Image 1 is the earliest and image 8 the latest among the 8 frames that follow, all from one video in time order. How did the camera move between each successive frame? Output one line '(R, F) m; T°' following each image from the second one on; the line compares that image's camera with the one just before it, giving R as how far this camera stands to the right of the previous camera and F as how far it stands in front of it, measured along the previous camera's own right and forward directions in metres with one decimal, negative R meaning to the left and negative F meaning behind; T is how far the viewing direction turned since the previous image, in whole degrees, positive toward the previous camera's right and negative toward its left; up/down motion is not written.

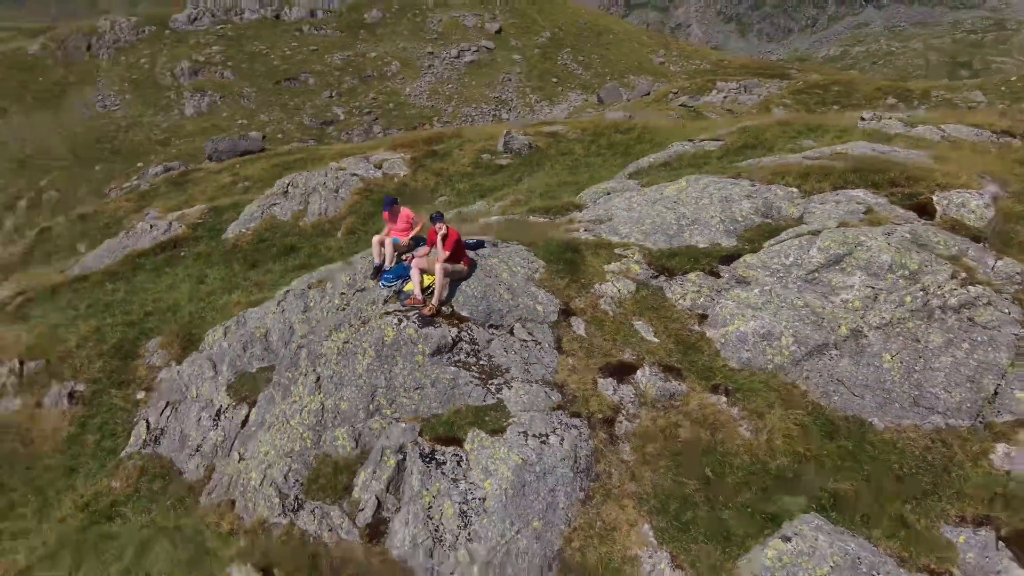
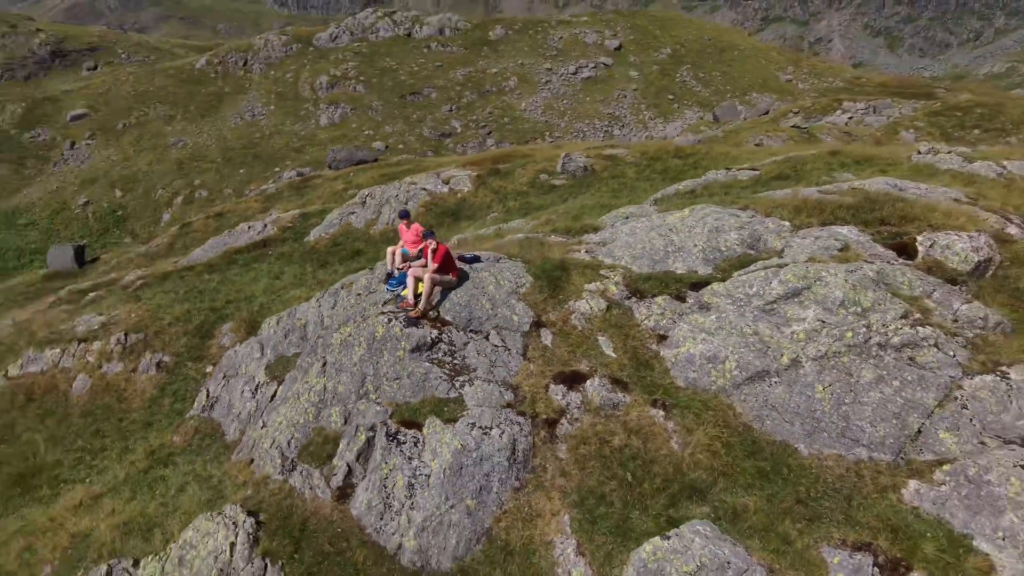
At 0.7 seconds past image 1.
(+2.9, -1.4) m; -10°
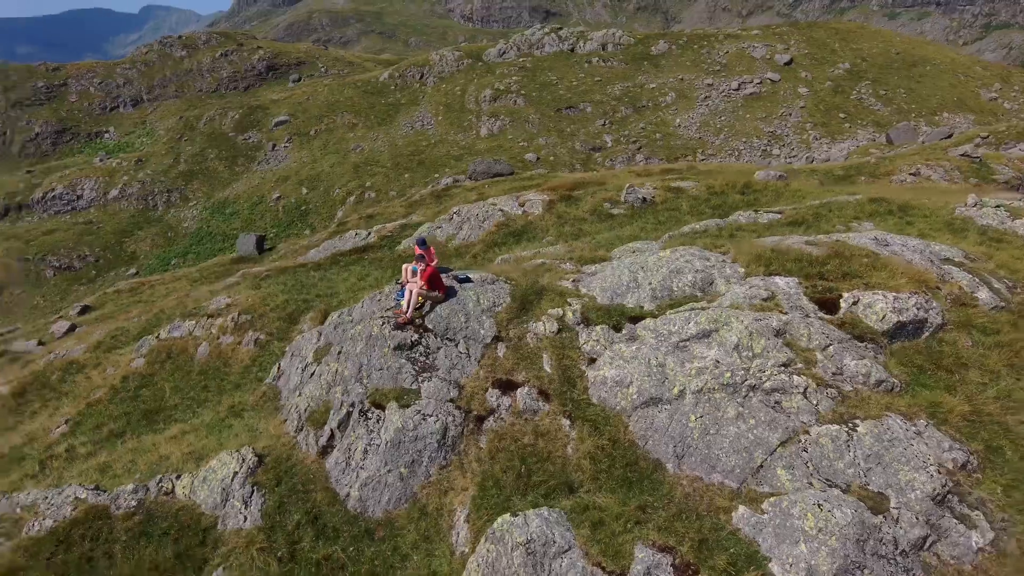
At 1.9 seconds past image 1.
(+4.9, -2.3) m; -14°
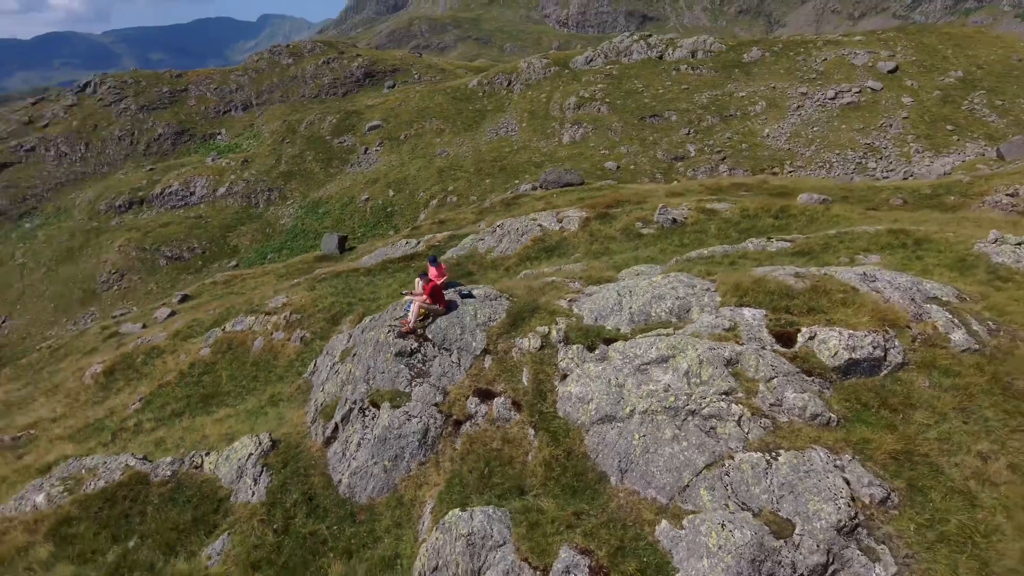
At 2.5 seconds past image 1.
(+2.7, -1.4) m; -8°
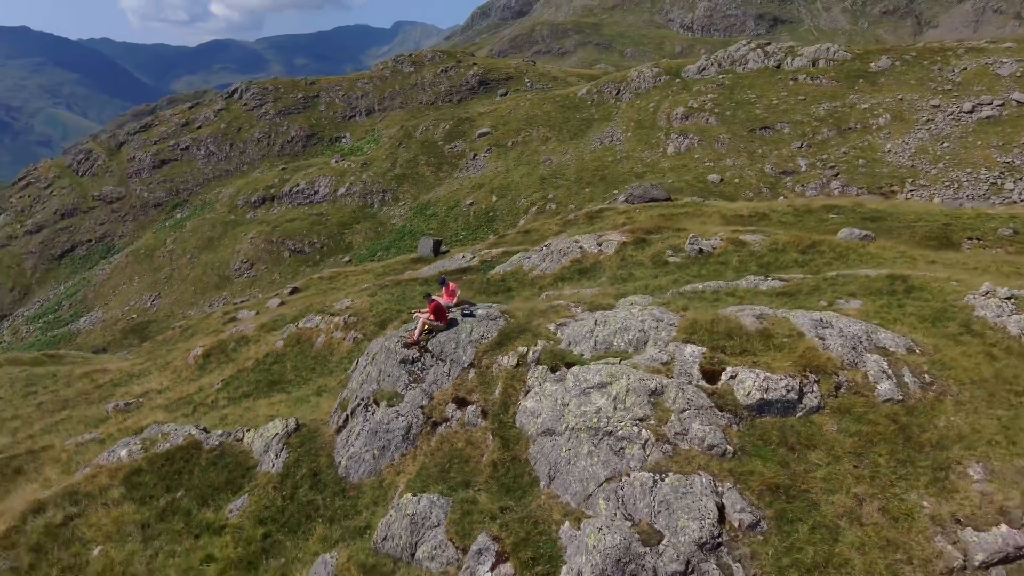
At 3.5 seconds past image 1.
(+4.1, -2.5) m; -10°
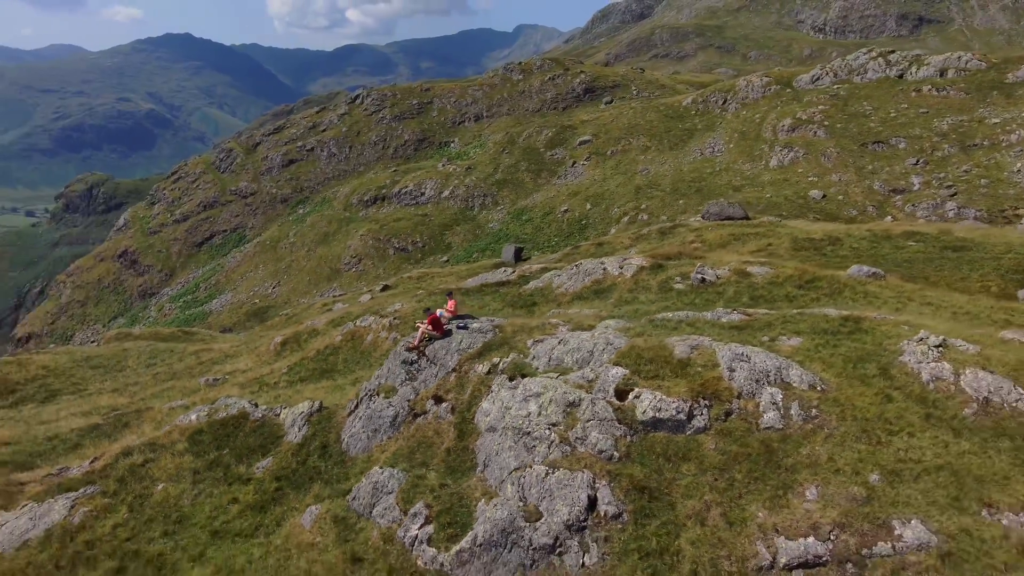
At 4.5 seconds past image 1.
(+5.1, -3.8) m; -10°
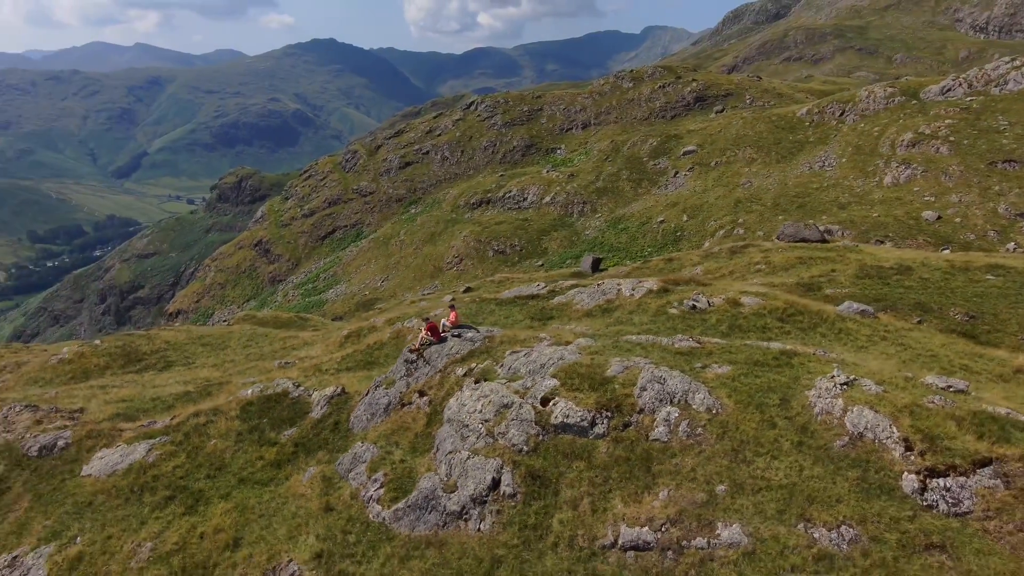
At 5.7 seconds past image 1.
(+6.4, -4.4) m; -10°
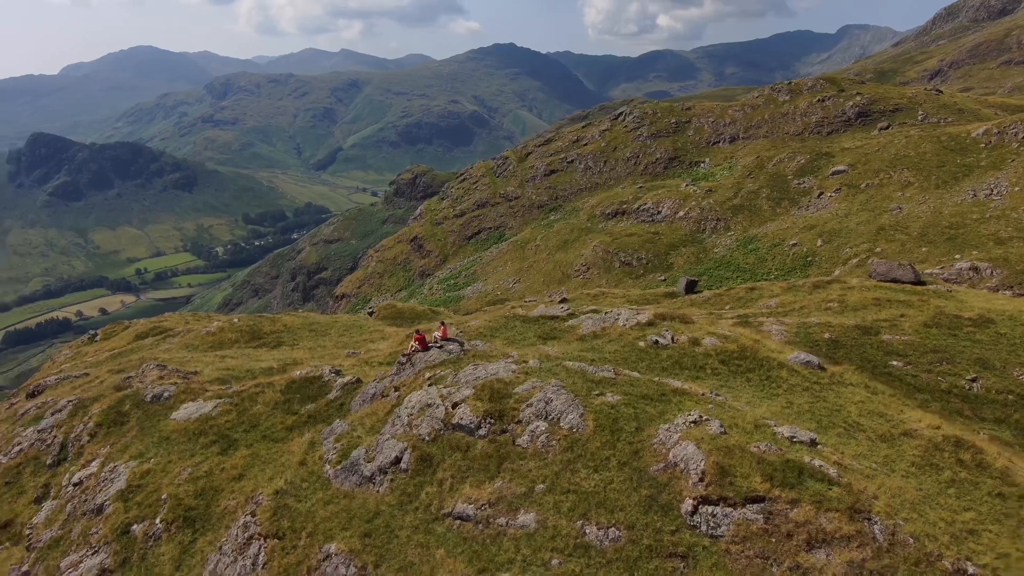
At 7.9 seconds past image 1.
(+11.6, -6.0) m; -14°
